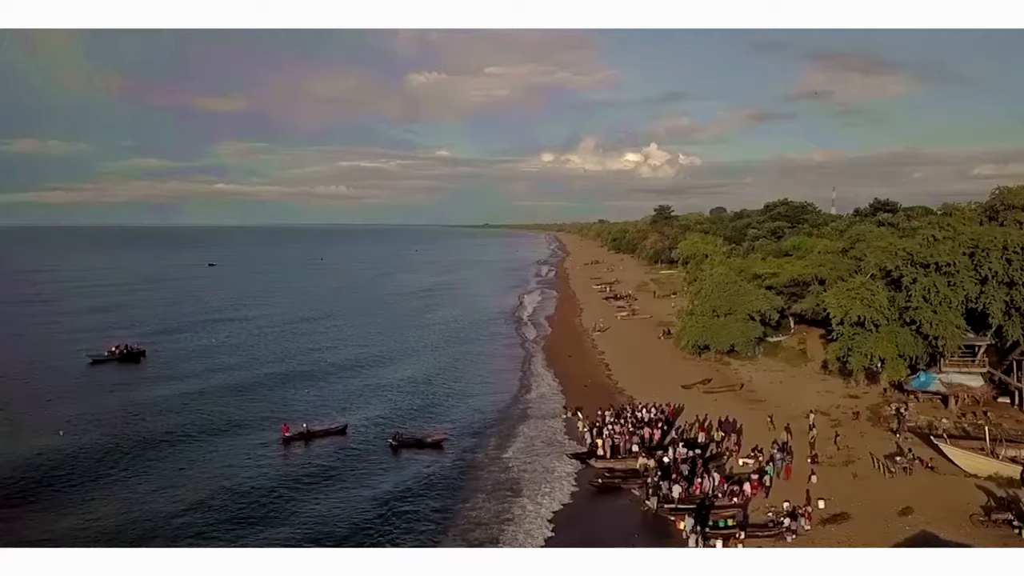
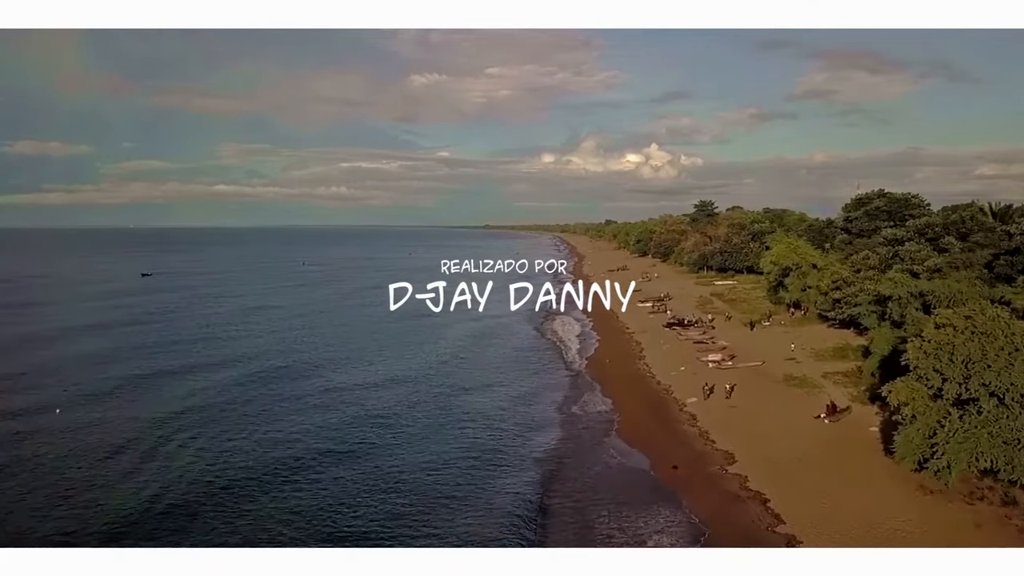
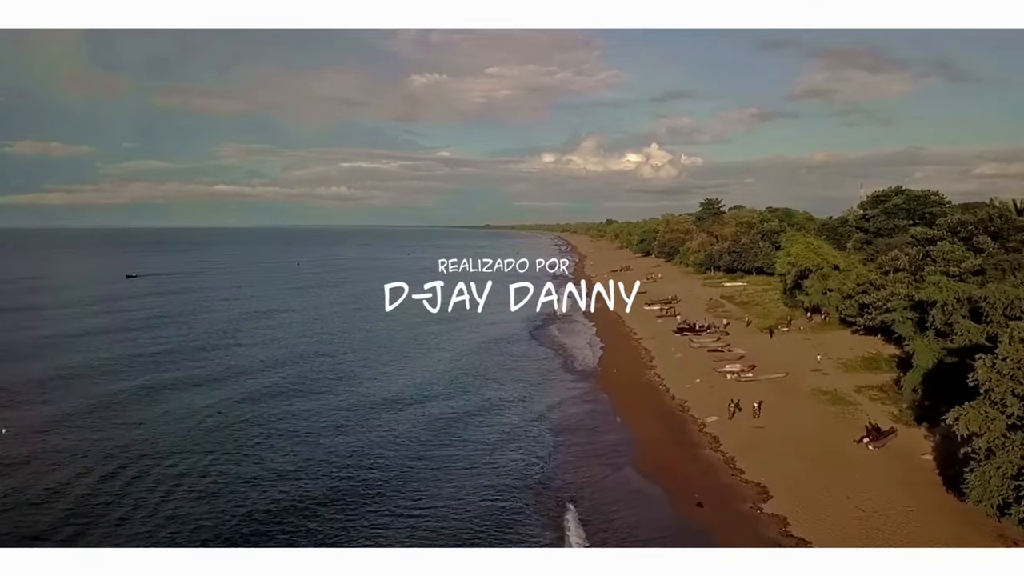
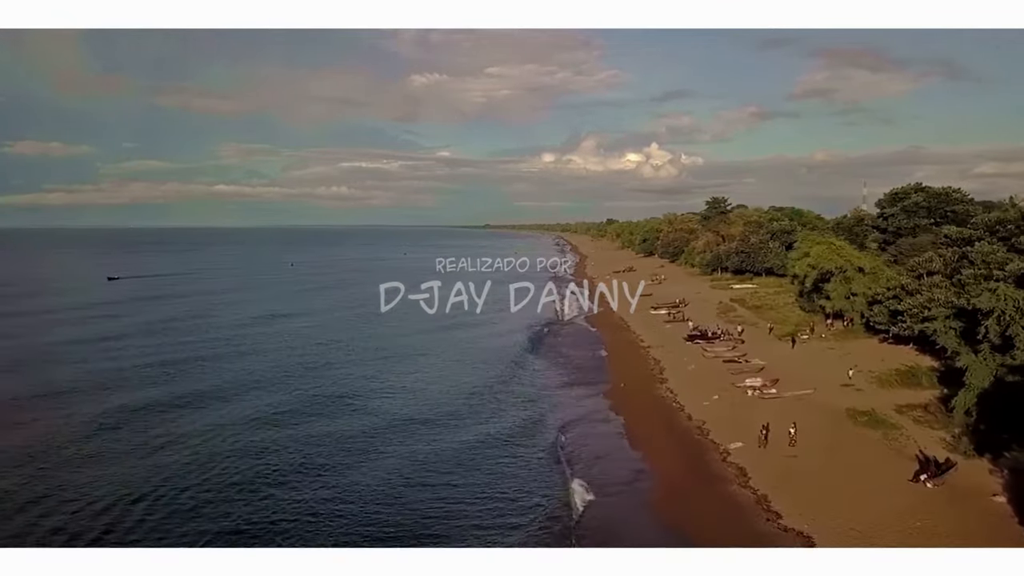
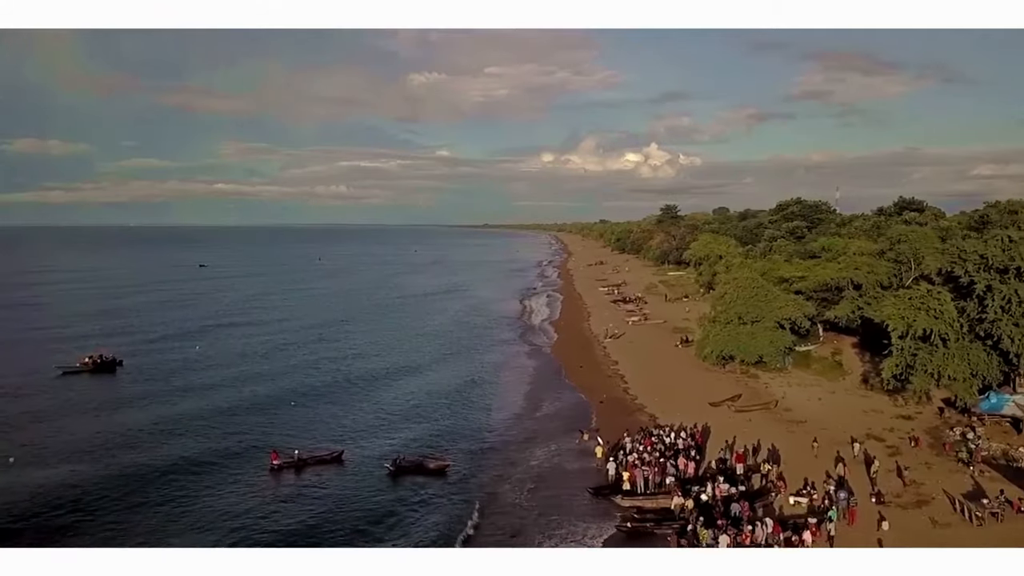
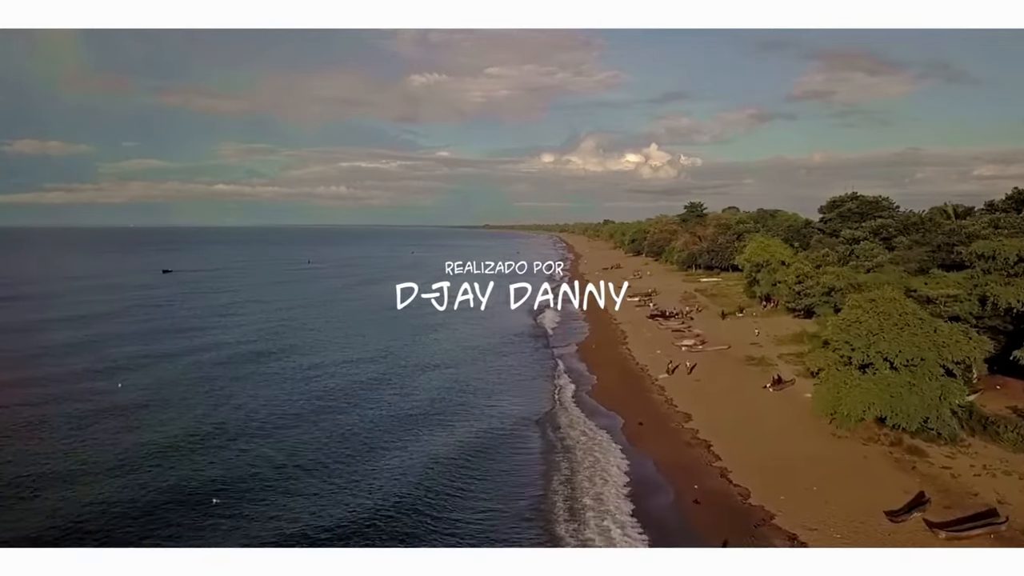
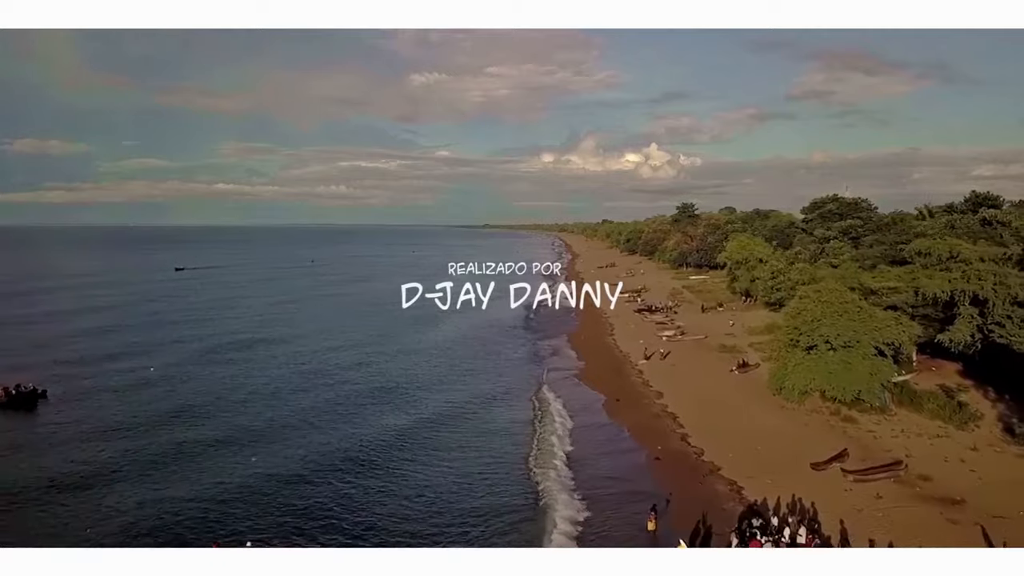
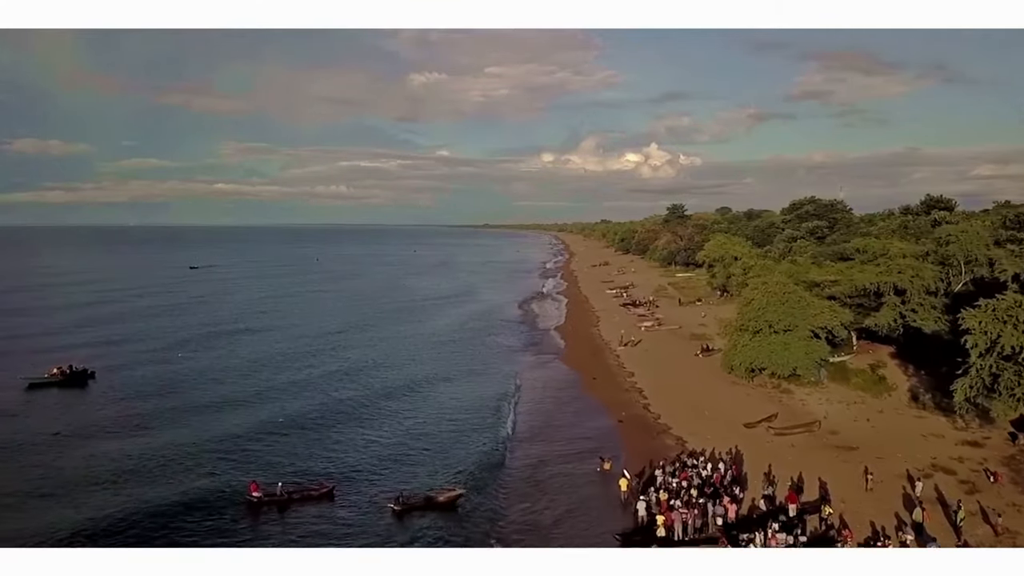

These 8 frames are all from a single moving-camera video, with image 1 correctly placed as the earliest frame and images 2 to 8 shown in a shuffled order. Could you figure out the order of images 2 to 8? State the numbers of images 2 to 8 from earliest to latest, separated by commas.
5, 8, 7, 6, 2, 3, 4
